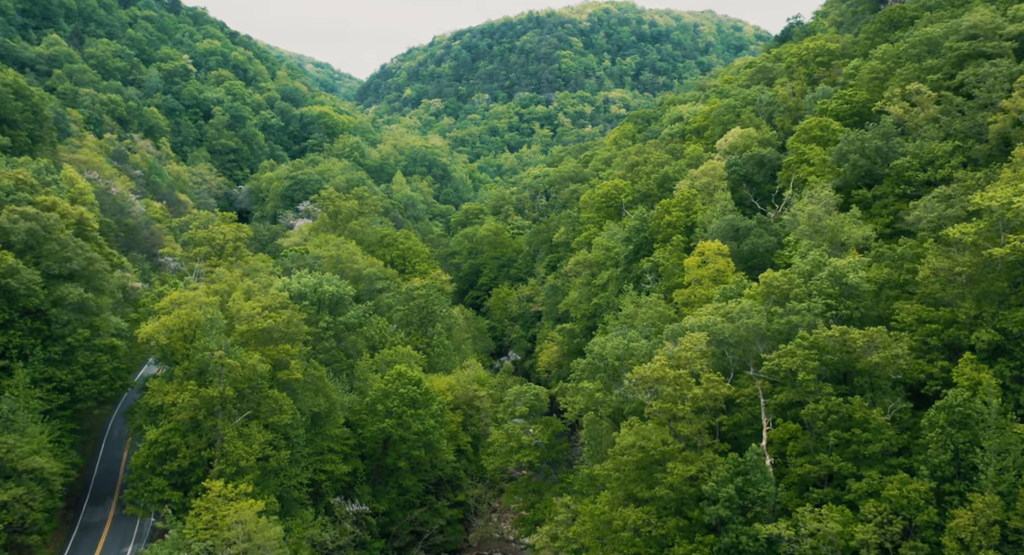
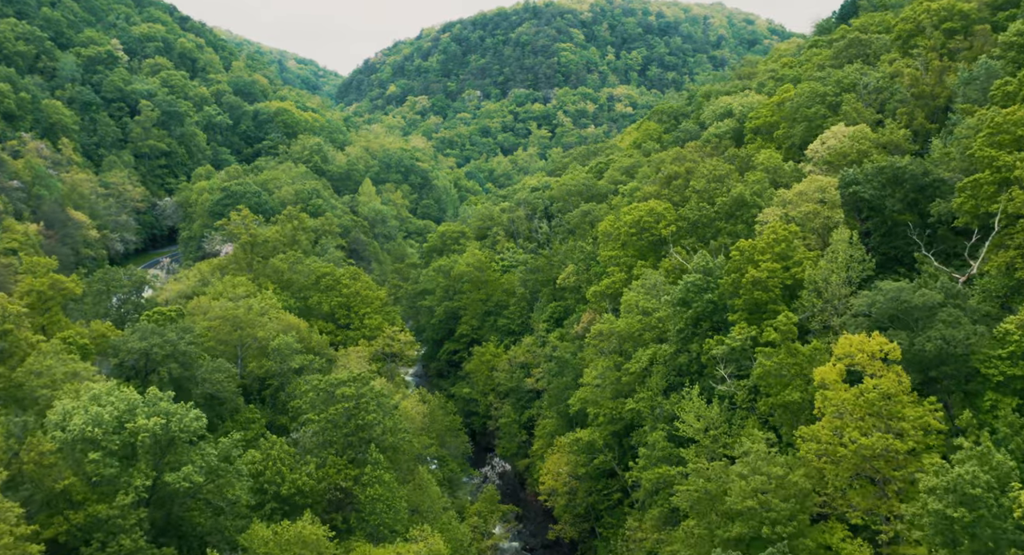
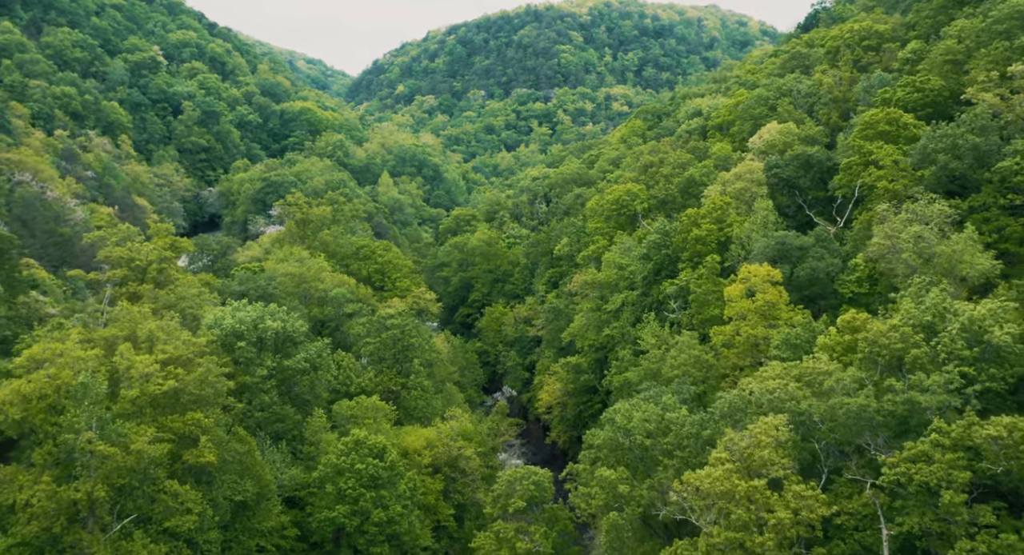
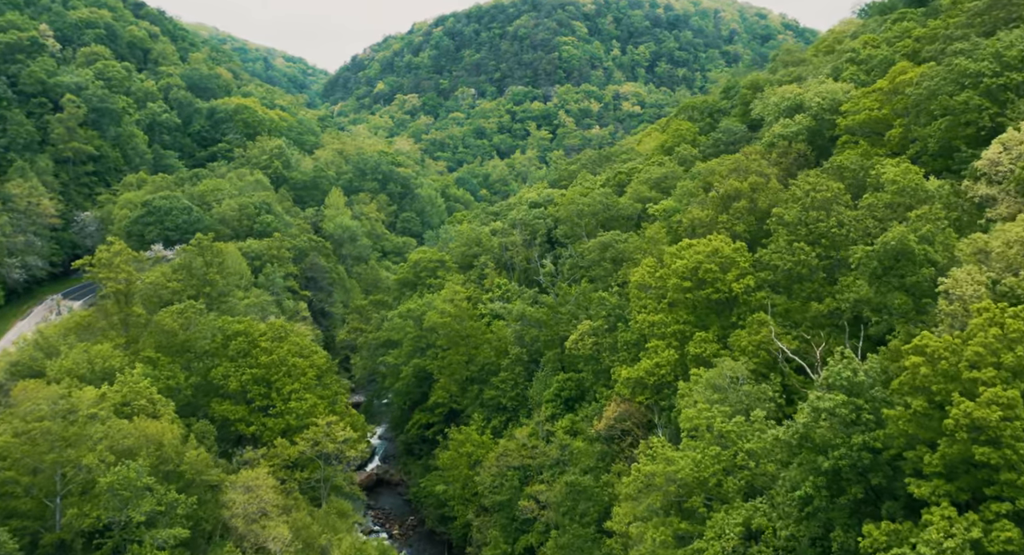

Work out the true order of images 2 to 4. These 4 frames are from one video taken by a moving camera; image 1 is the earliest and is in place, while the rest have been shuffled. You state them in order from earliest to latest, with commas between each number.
3, 2, 4
